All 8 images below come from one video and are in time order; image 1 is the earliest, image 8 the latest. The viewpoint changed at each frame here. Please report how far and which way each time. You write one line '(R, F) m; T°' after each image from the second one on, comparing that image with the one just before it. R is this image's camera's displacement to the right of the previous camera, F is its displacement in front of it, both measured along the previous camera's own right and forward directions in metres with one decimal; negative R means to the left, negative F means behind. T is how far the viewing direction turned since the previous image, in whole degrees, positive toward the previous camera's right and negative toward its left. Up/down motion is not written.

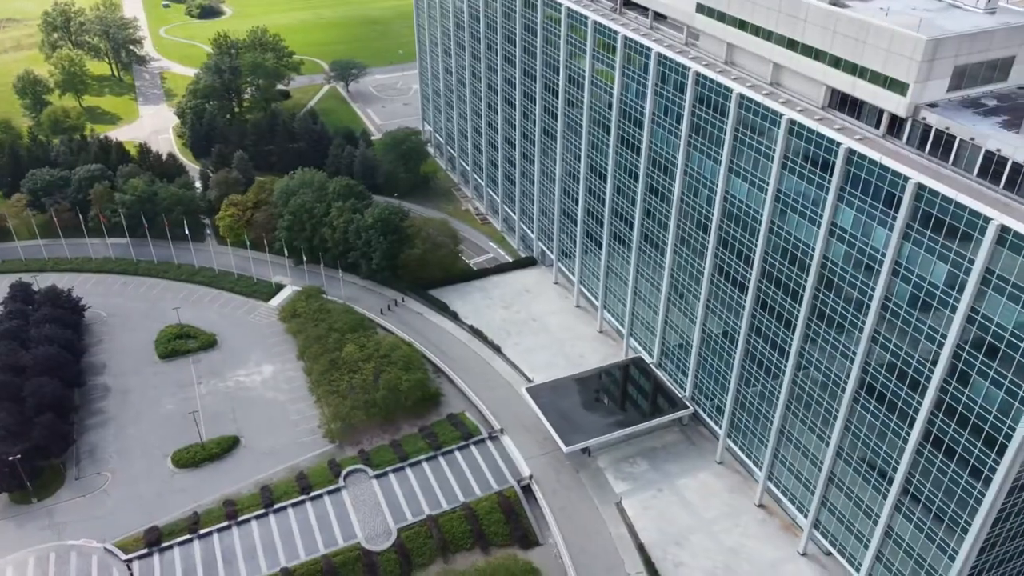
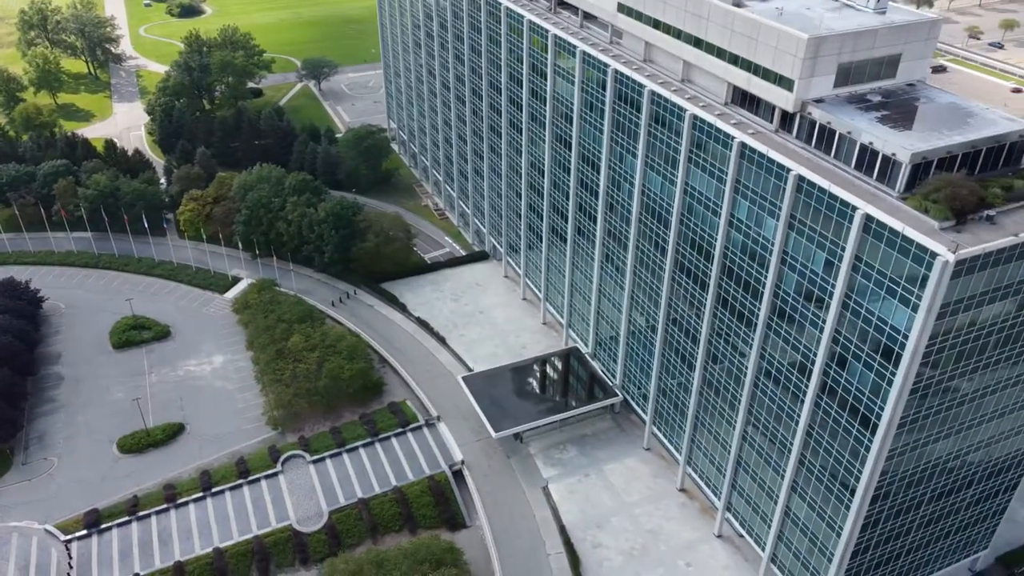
(+5.1, -1.8) m; 0°
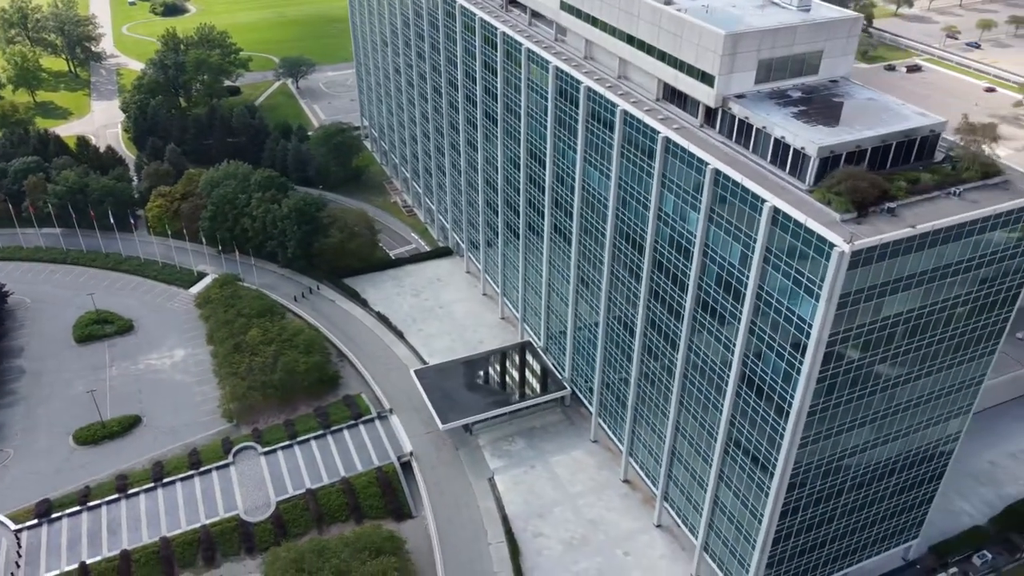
(+3.9, -0.9) m; 0°
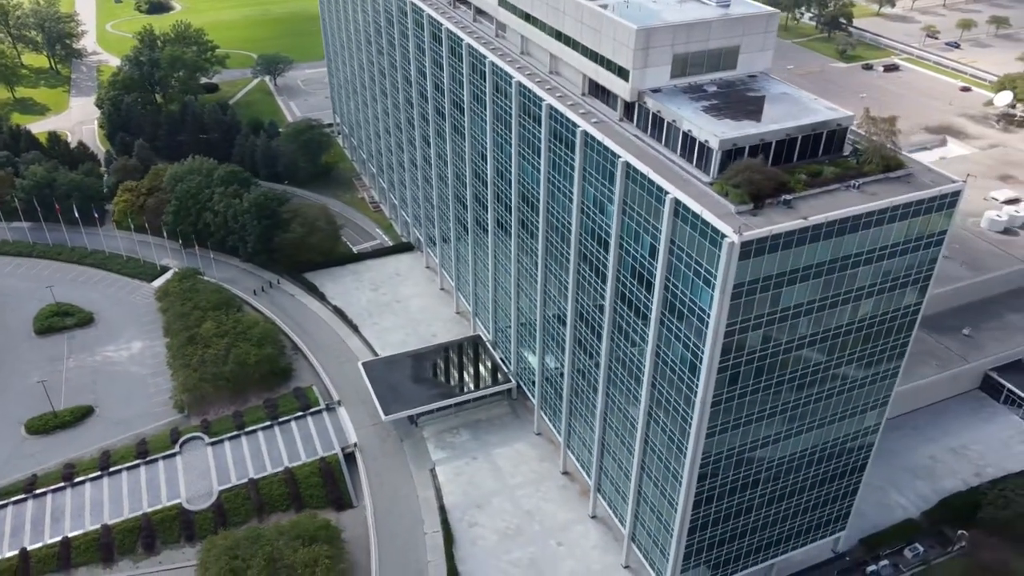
(+4.6, -0.7) m; 0°
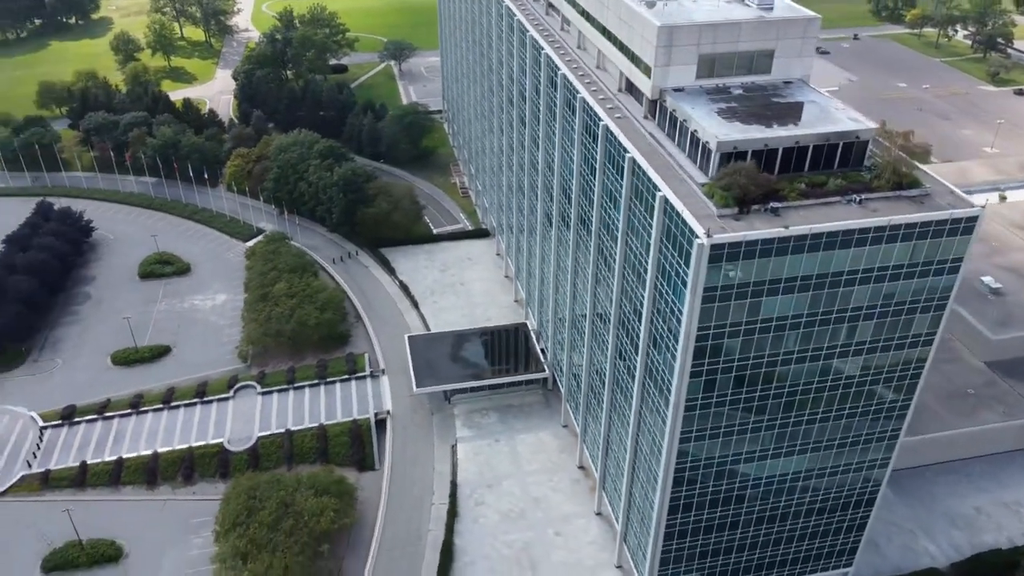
(+7.5, -0.3) m; -10°
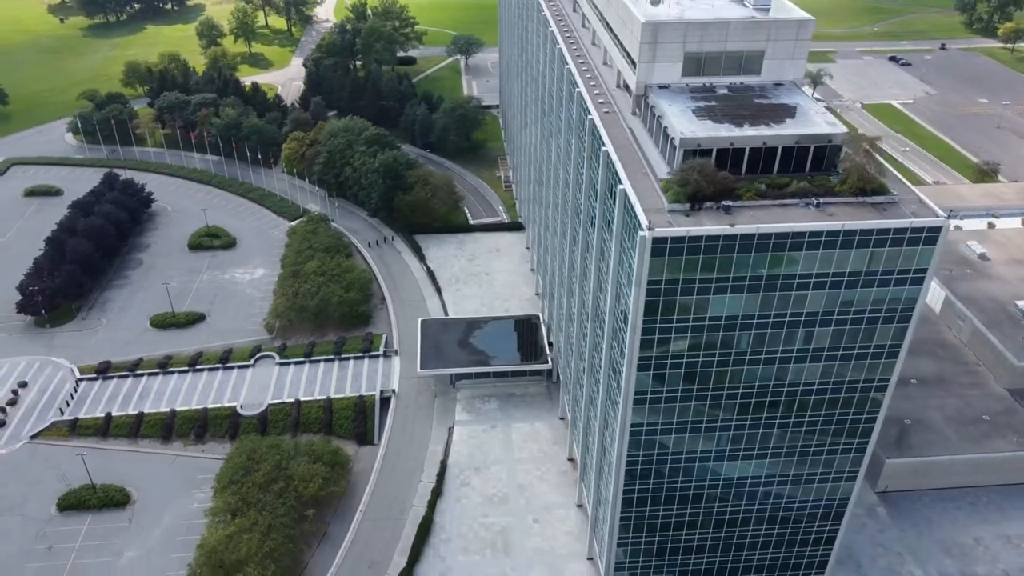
(+6.2, -0.7) m; -6°
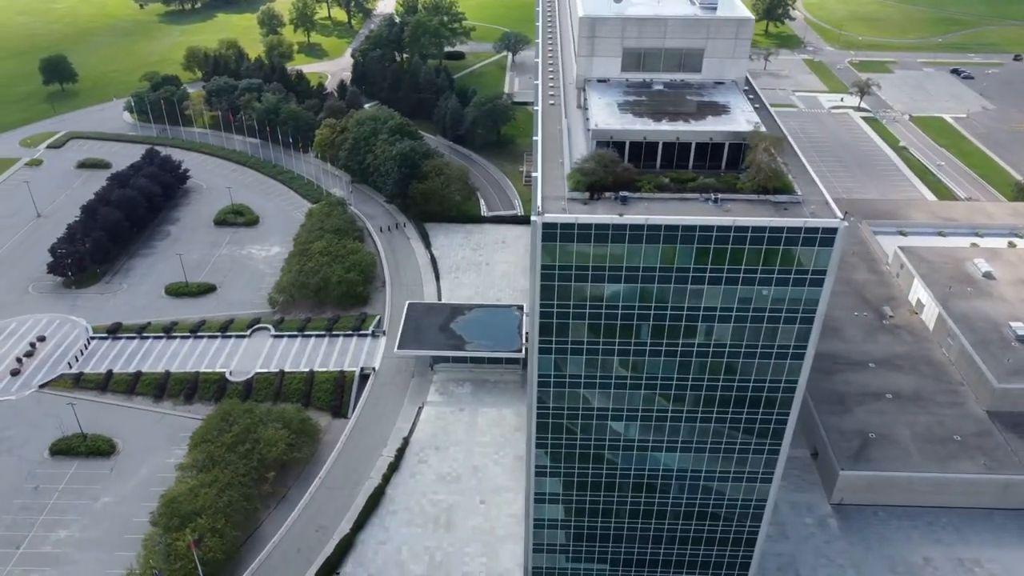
(+8.3, -1.1) m; -5°
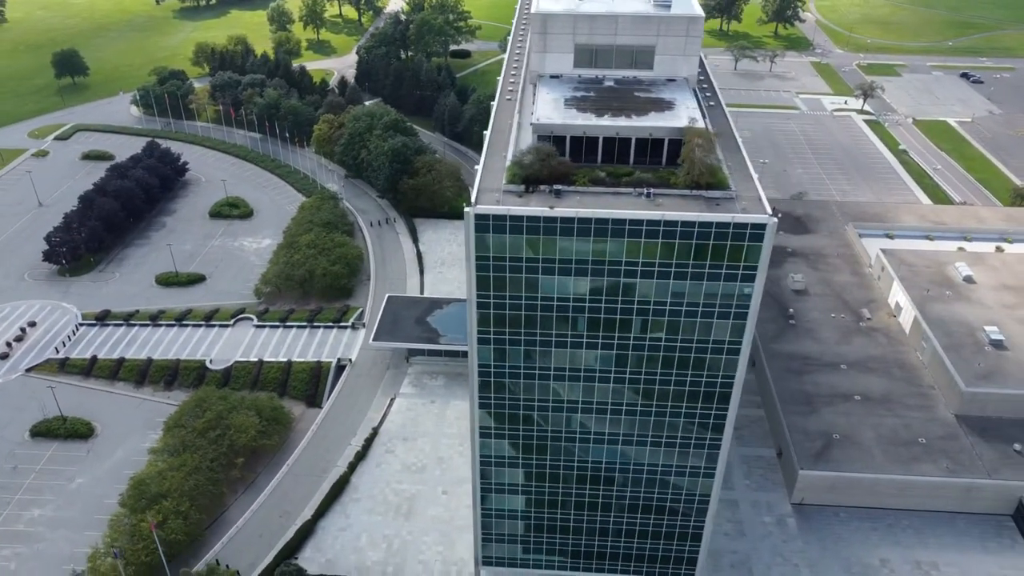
(+4.1, -0.6) m; -2°
